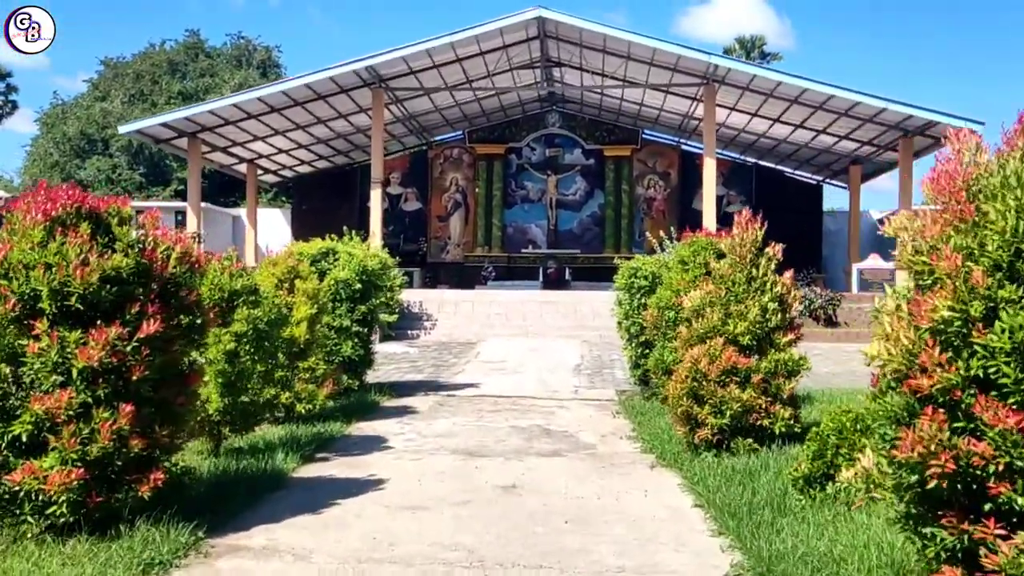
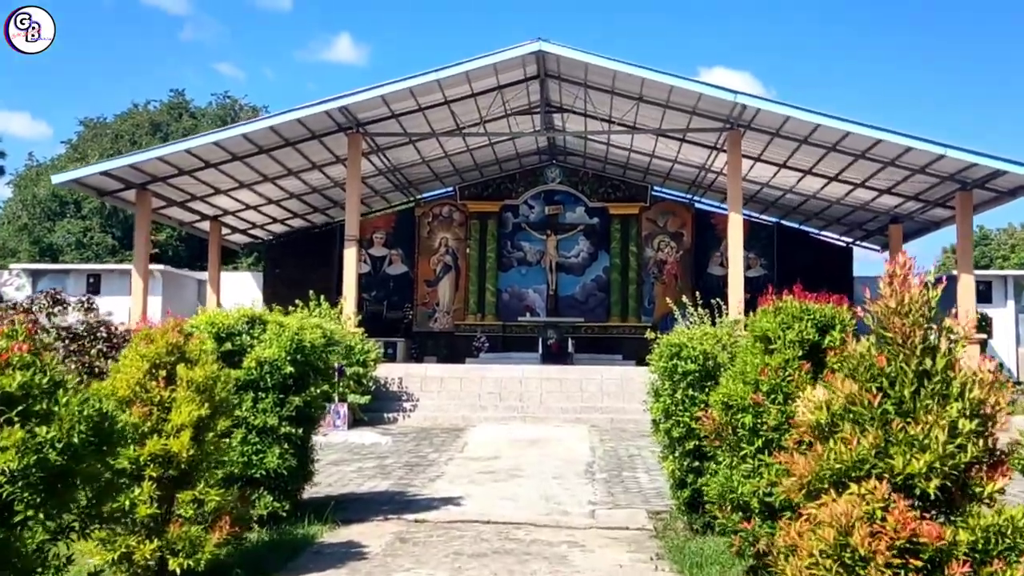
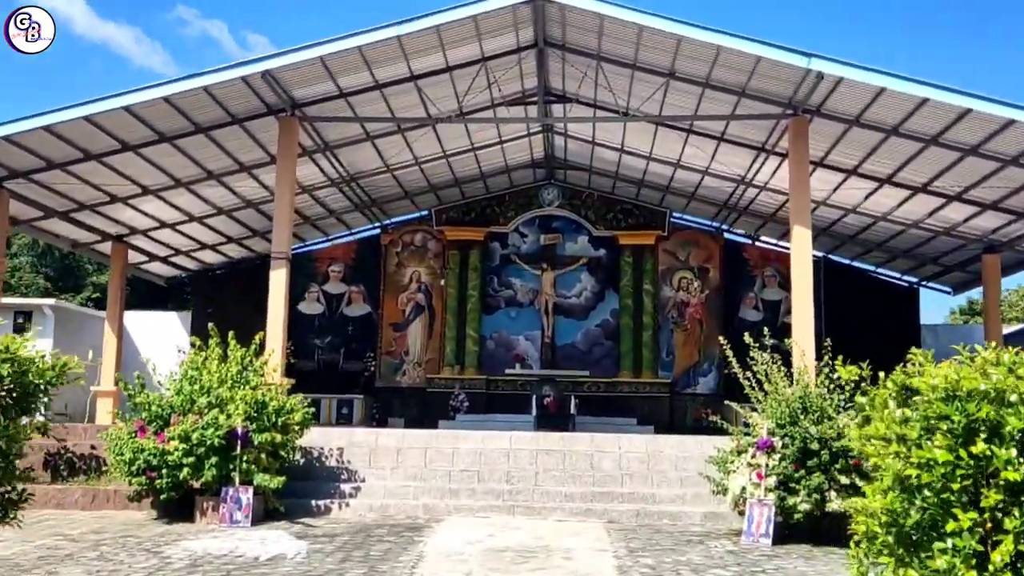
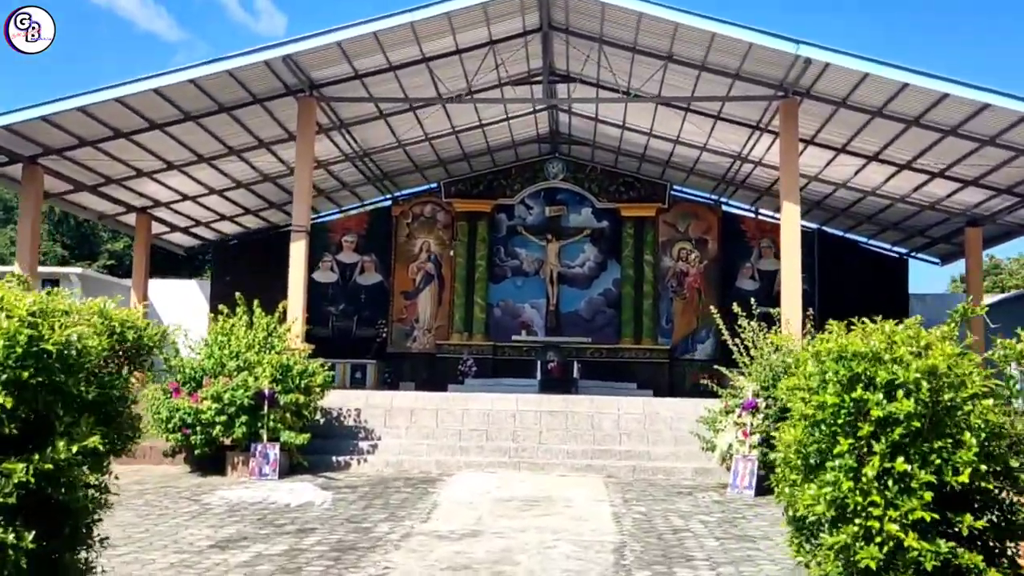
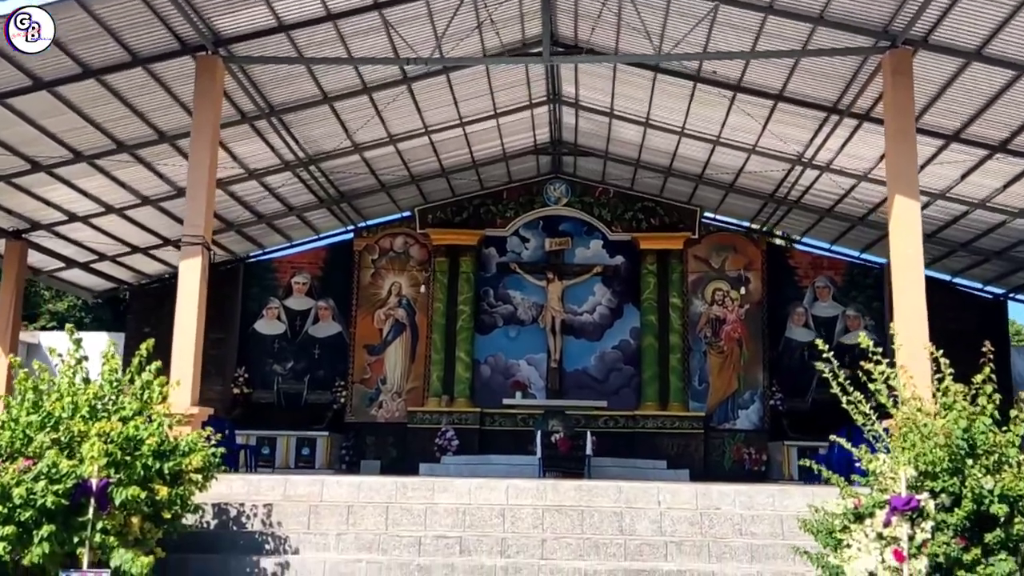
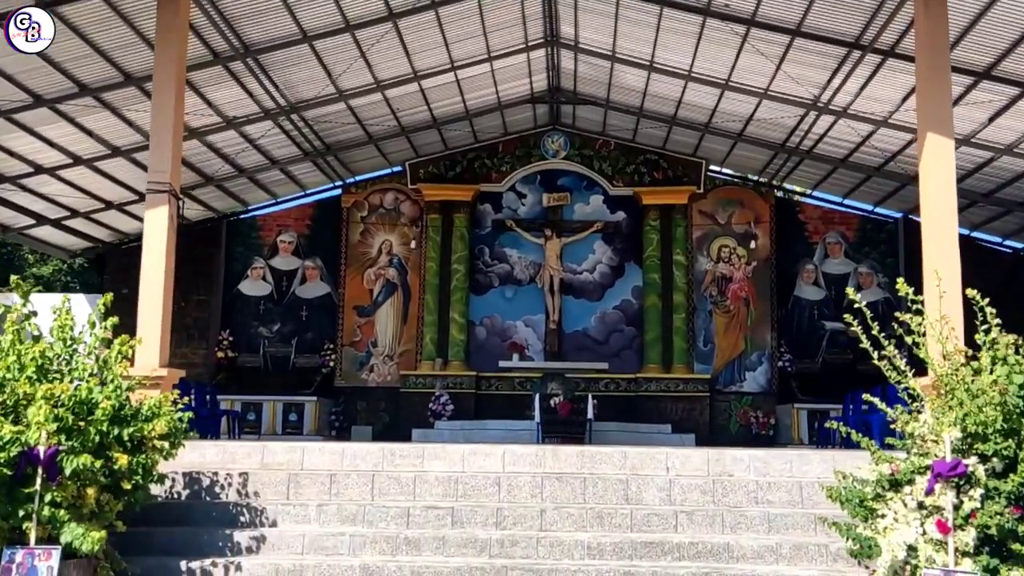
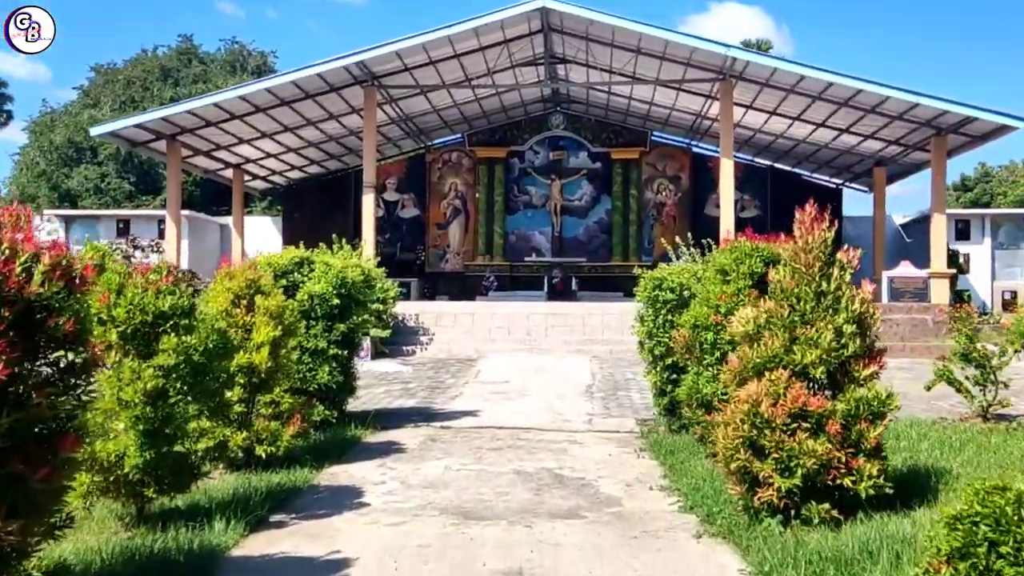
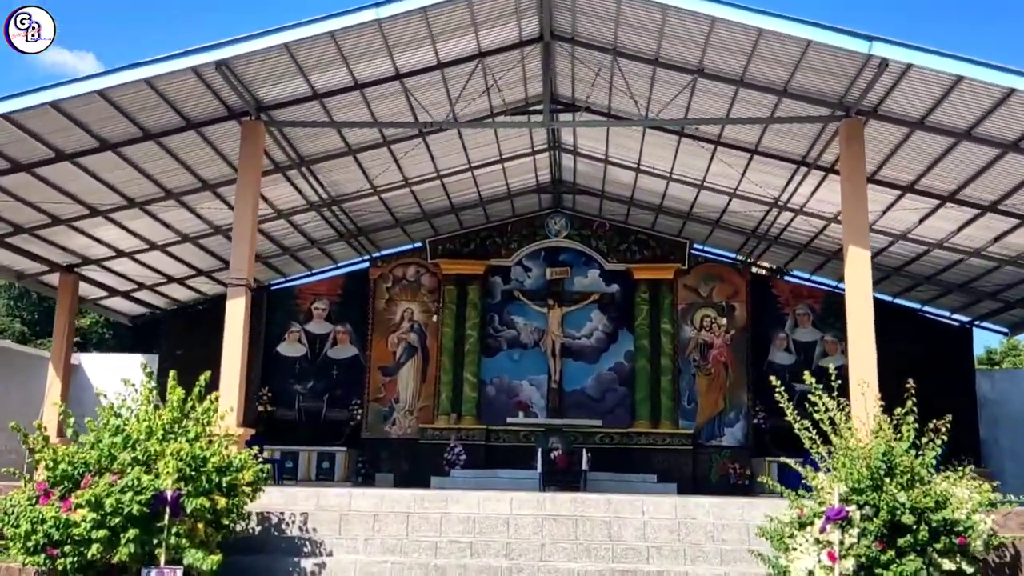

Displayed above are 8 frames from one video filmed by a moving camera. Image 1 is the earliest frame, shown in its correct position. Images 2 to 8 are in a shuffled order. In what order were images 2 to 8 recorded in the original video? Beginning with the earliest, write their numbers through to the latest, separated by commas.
7, 2, 4, 3, 8, 5, 6
